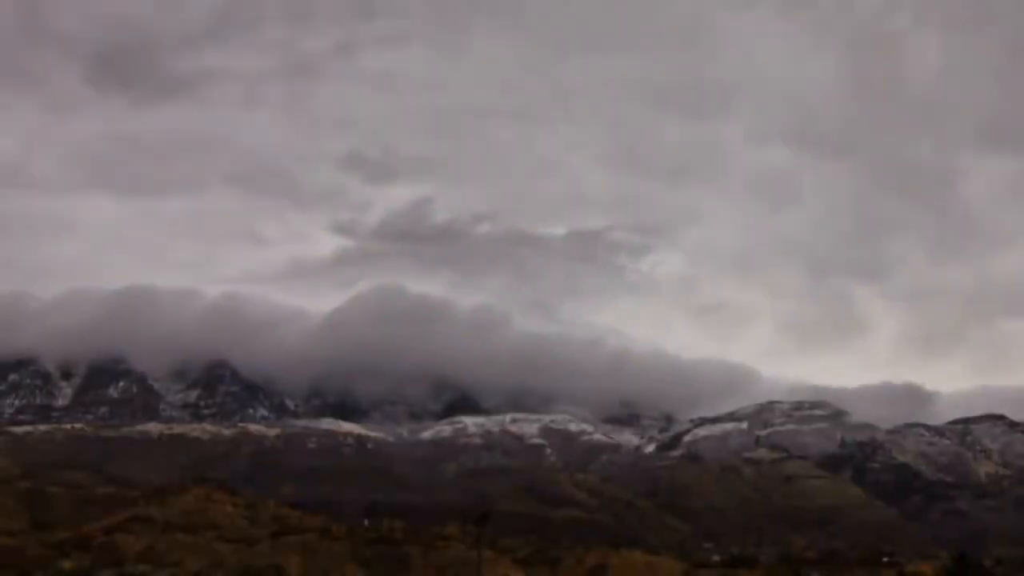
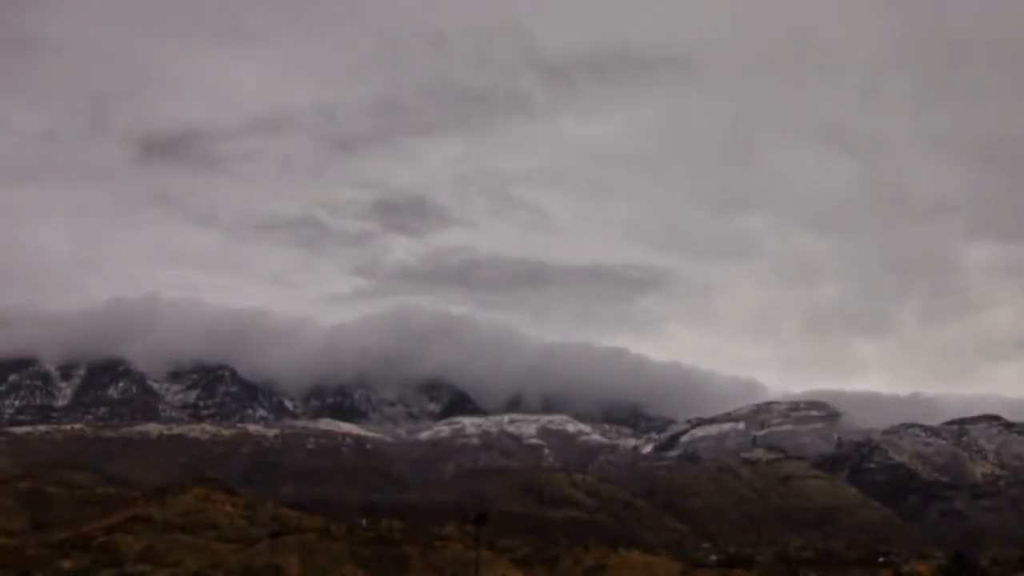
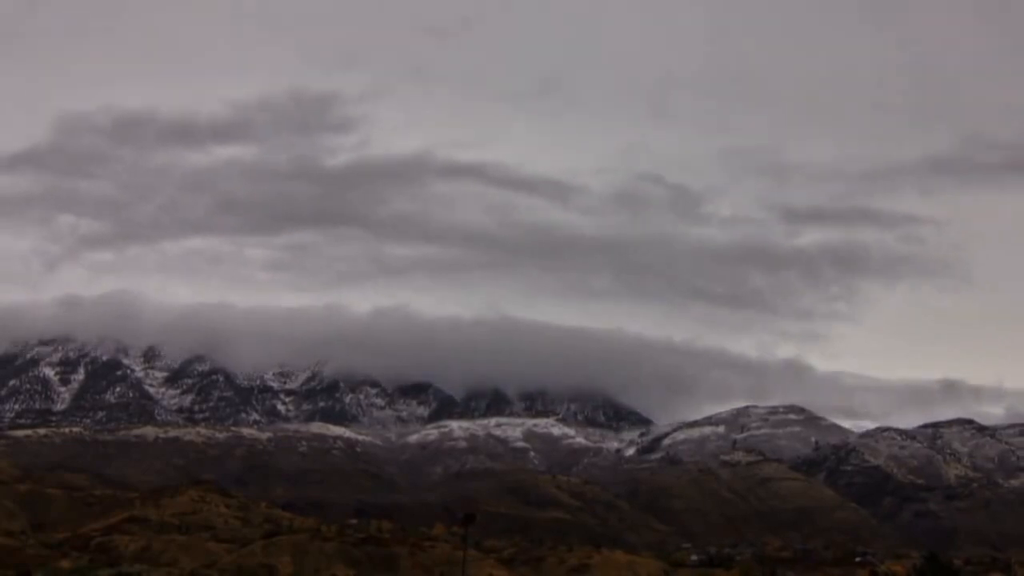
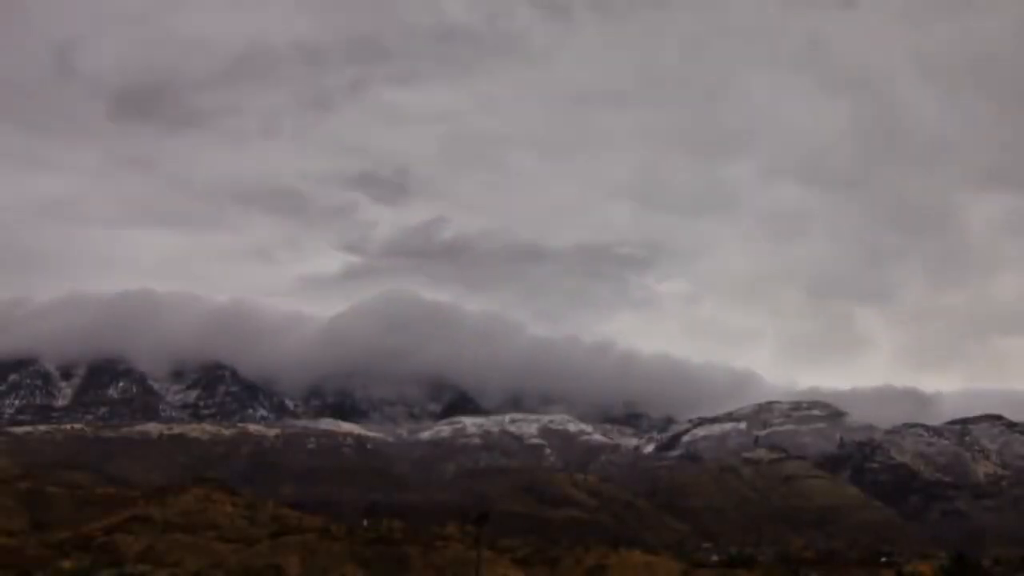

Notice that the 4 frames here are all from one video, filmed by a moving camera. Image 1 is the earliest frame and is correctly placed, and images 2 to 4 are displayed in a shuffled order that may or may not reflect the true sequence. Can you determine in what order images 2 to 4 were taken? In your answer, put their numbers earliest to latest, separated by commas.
4, 2, 3
